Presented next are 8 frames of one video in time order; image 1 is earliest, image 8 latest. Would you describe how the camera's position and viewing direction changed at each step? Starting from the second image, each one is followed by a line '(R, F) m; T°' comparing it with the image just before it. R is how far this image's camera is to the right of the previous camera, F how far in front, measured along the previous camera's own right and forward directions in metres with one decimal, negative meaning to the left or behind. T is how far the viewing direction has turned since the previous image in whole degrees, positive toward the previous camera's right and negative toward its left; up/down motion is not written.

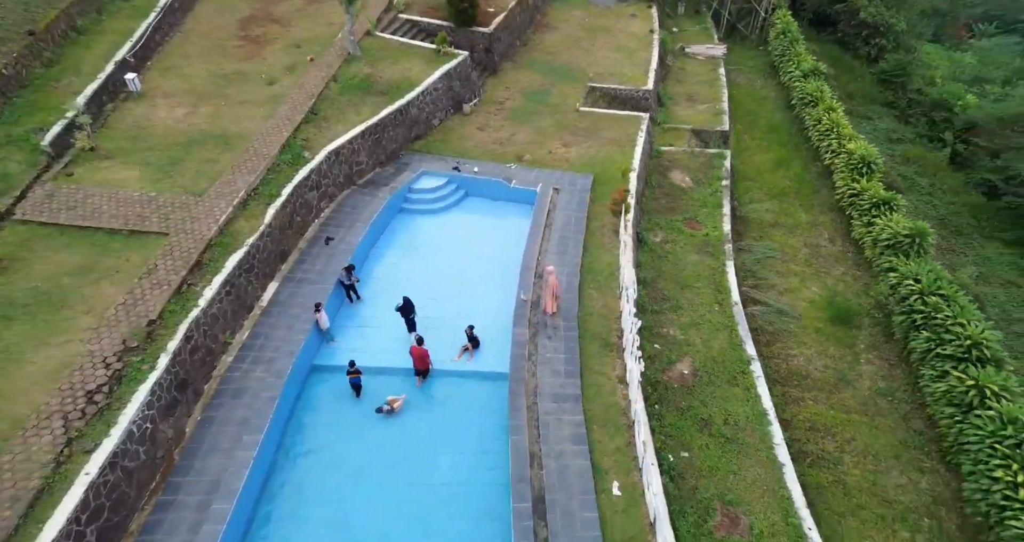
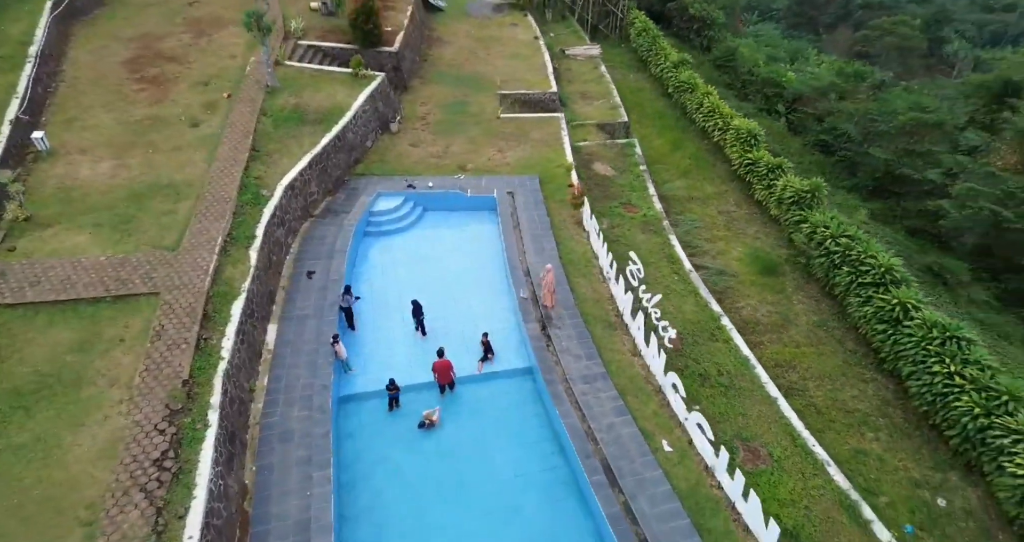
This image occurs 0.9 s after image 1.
(-2.2, -0.3) m; +11°
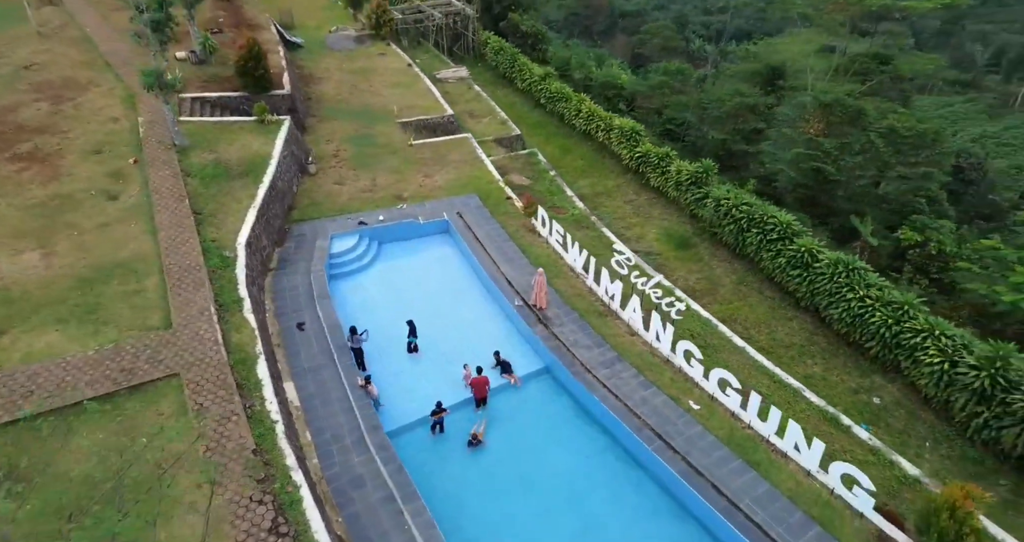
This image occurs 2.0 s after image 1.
(-2.5, -0.3) m; +13°
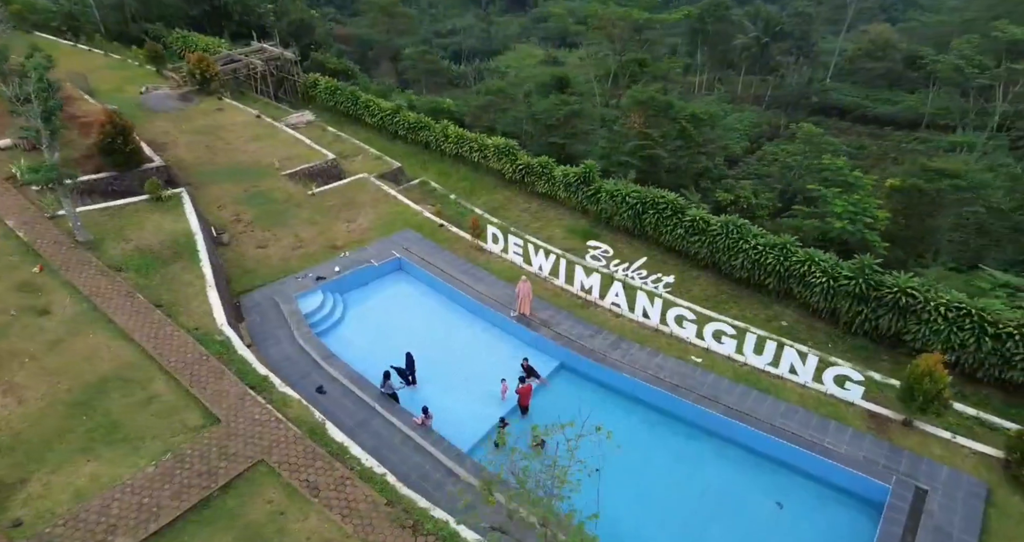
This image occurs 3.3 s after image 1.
(-3.3, -0.5) m; +16°
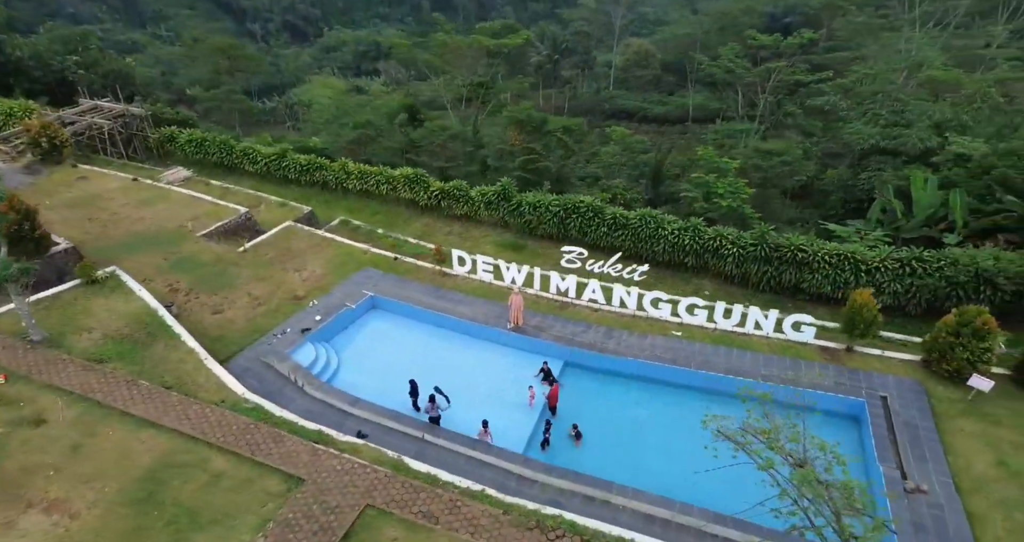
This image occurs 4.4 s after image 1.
(-2.9, -0.7) m; +13°
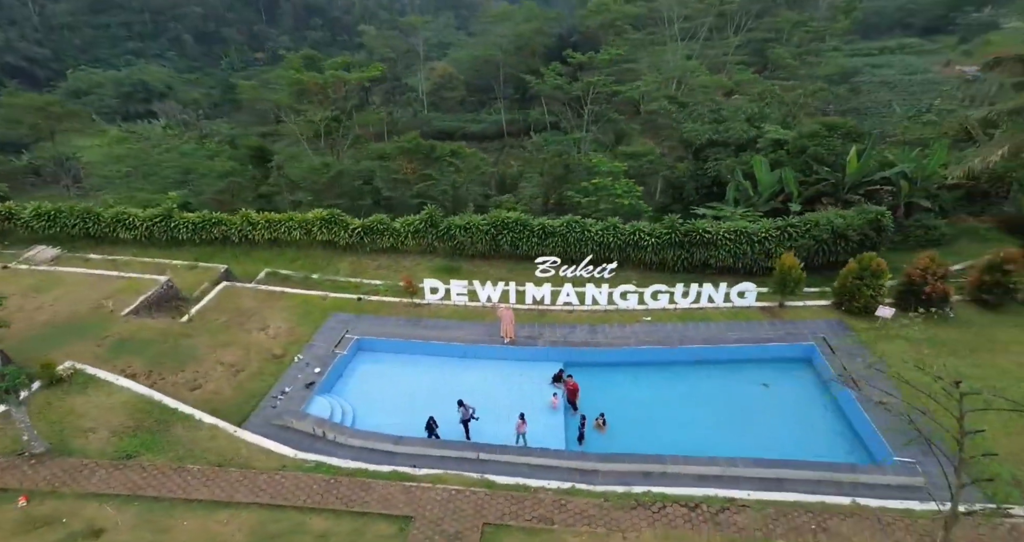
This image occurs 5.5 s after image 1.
(-3.2, -0.7) m; +14°
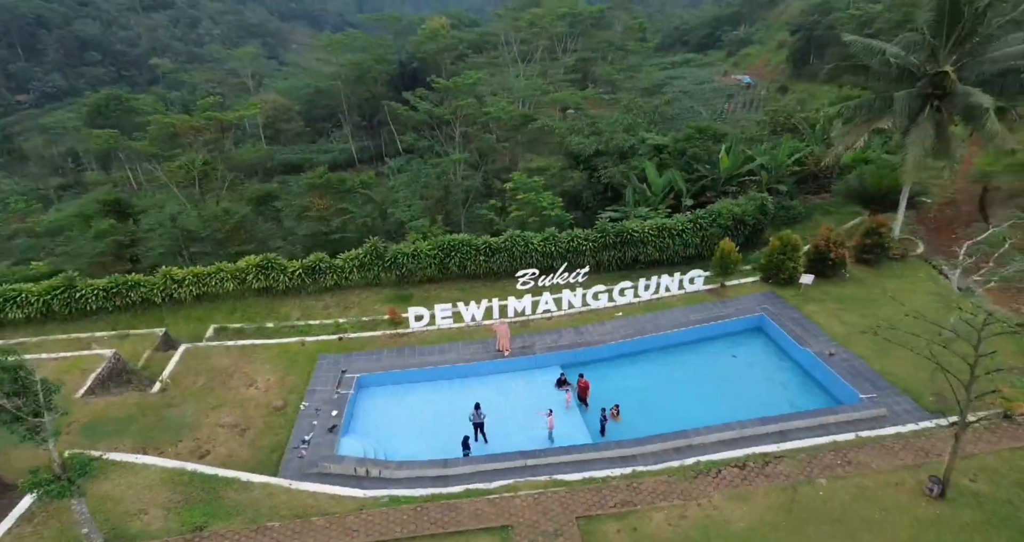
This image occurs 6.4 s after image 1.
(-3.1, -0.6) m; +11°
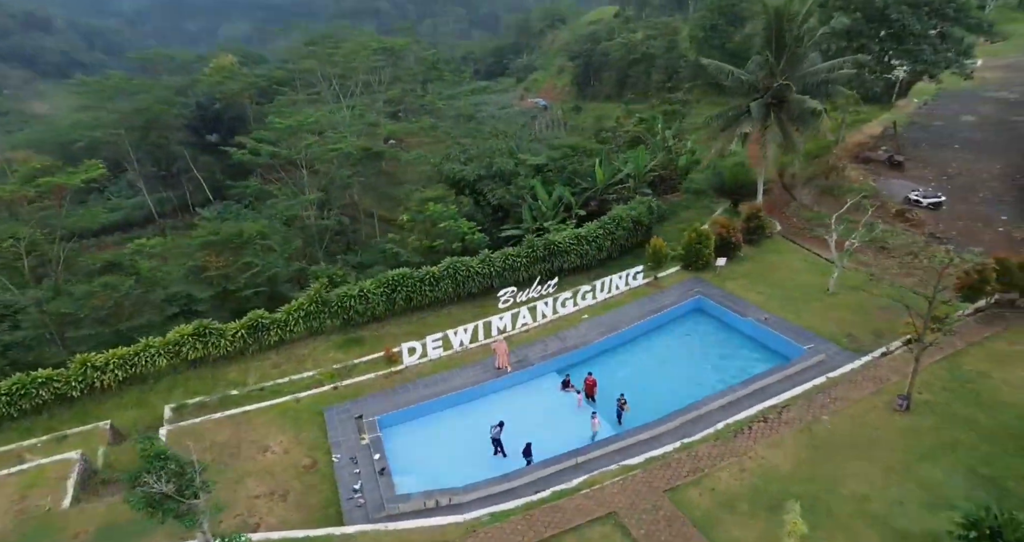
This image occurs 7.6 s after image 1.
(-3.9, -0.8) m; +13°
